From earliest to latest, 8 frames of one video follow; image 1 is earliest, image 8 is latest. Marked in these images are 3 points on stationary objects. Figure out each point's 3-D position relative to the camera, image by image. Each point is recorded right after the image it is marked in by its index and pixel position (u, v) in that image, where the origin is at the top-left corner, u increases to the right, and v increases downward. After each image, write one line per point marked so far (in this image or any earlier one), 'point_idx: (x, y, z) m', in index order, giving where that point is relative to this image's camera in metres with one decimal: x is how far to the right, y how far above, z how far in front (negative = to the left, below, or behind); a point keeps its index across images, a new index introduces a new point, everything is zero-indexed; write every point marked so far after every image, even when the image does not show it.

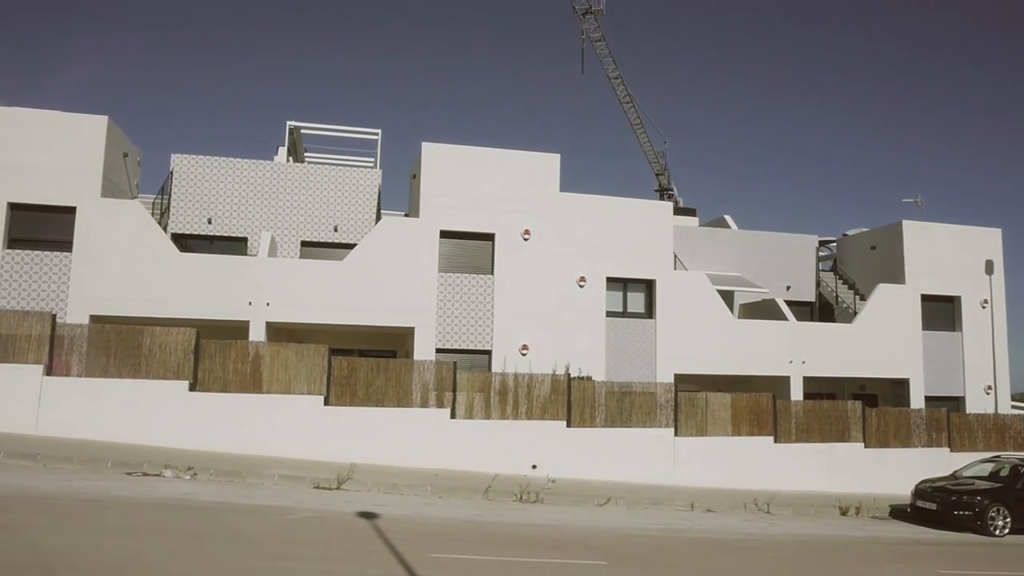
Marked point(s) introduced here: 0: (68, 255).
0: (-10.5, +0.8, +19.3) m
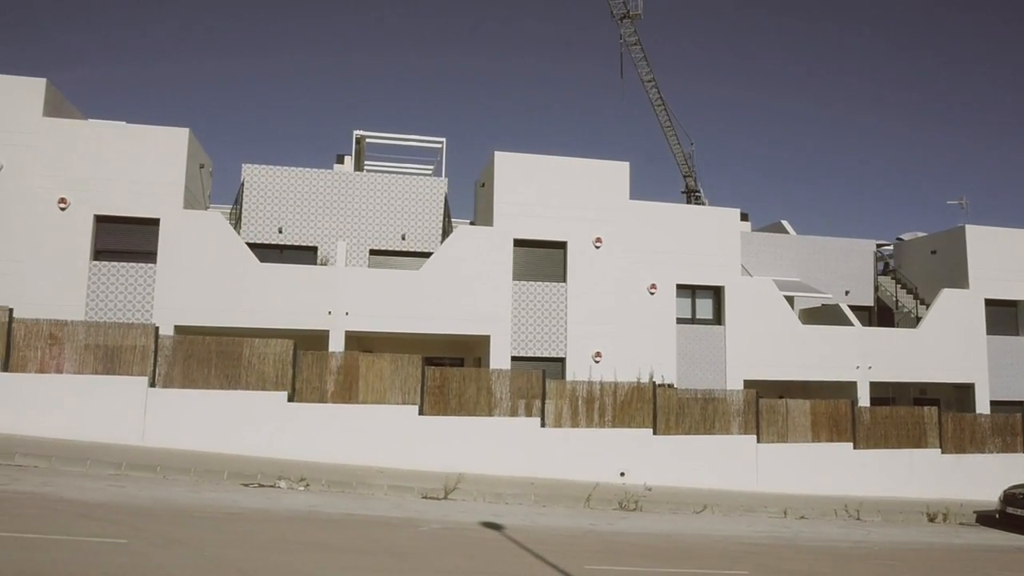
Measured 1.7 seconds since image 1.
0: (-8.6, +0.5, +19.6) m
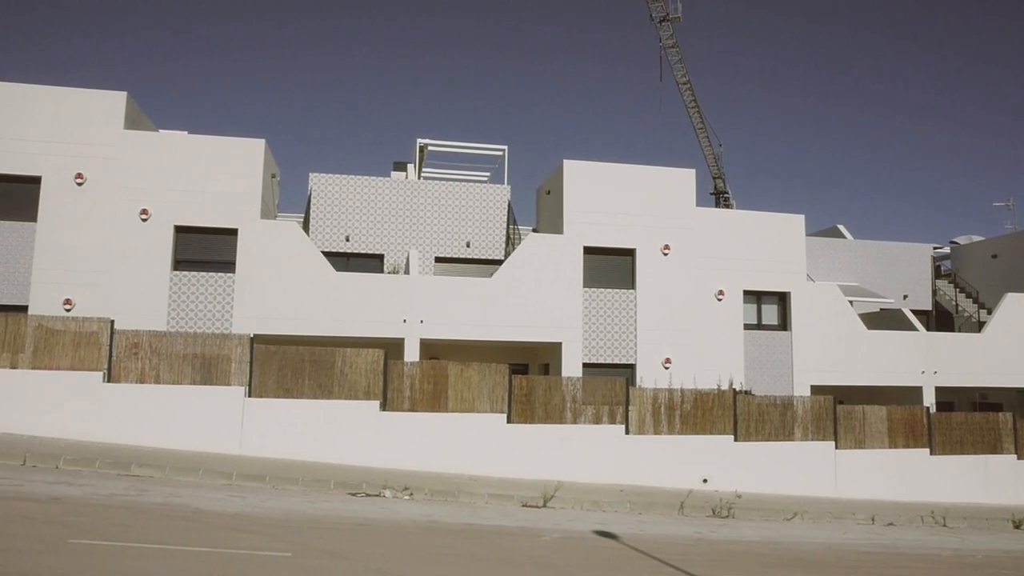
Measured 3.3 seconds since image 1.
0: (-6.8, +0.3, +19.8) m
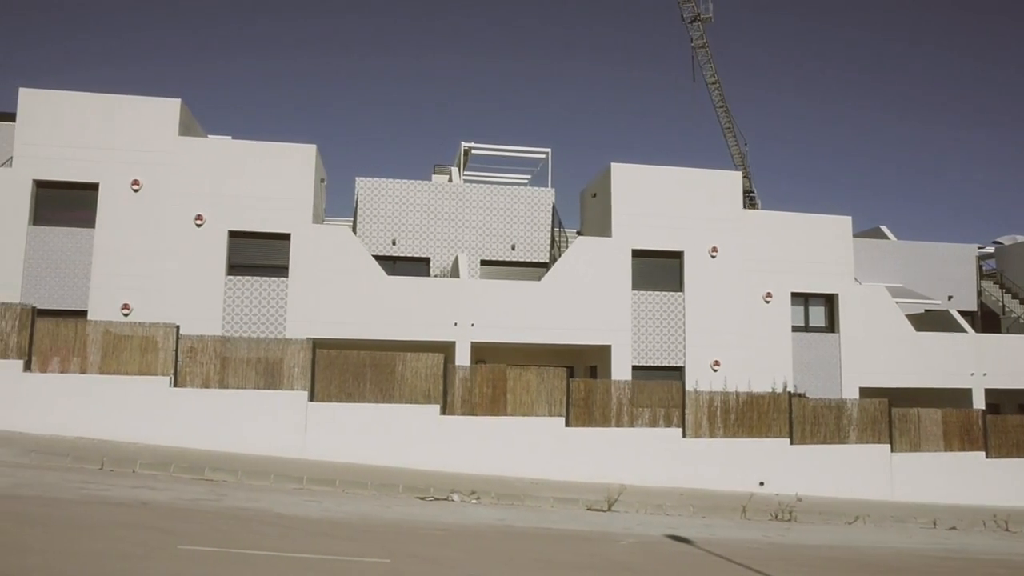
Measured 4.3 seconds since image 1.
0: (-5.6, +0.2, +20.0) m
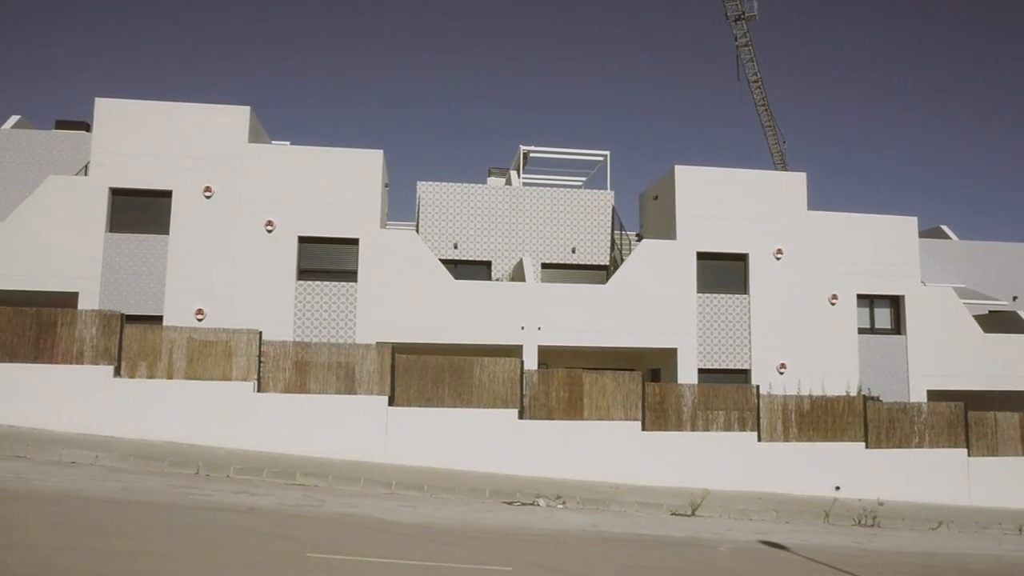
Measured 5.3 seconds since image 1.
0: (-3.9, +0.1, +20.2) m
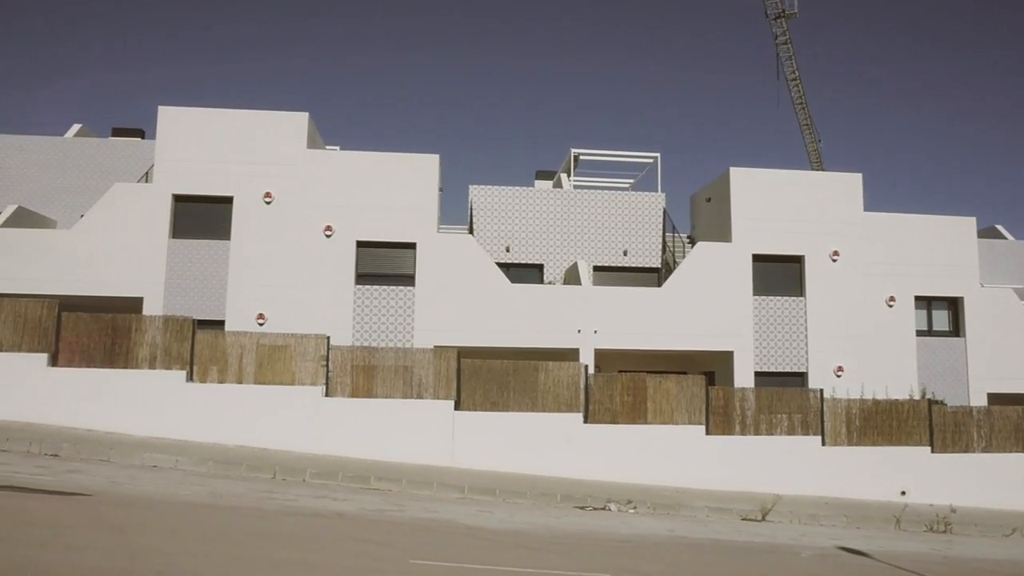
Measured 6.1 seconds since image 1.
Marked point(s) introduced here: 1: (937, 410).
0: (-2.5, 0.0, +20.3) m
1: (+9.3, -2.7, +17.9) m
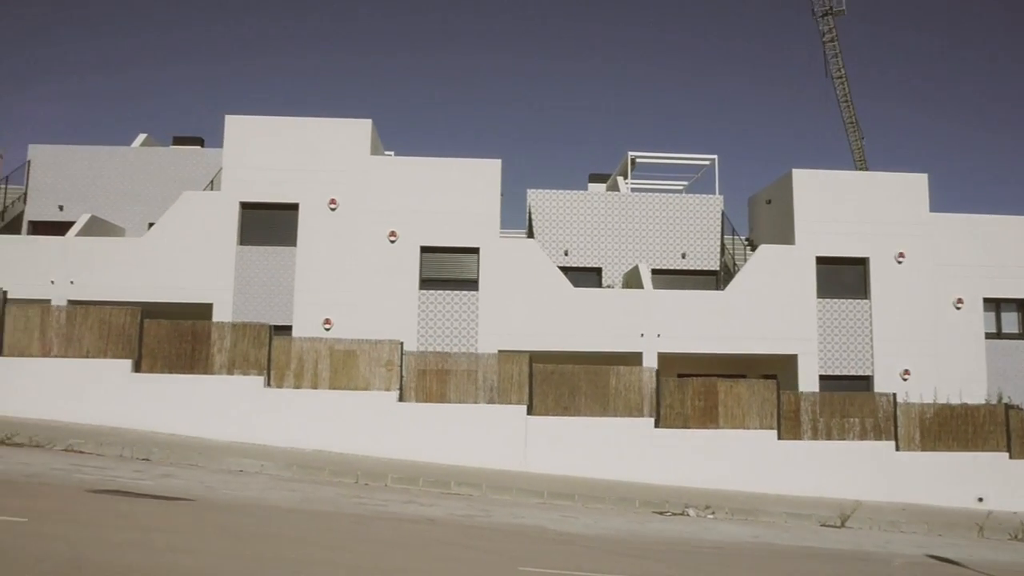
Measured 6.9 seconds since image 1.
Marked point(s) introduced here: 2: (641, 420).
0: (-0.9, -0.1, +20.4) m
1: (+10.8, -2.8, +17.6) m
2: (+2.6, -2.7, +16.5) m
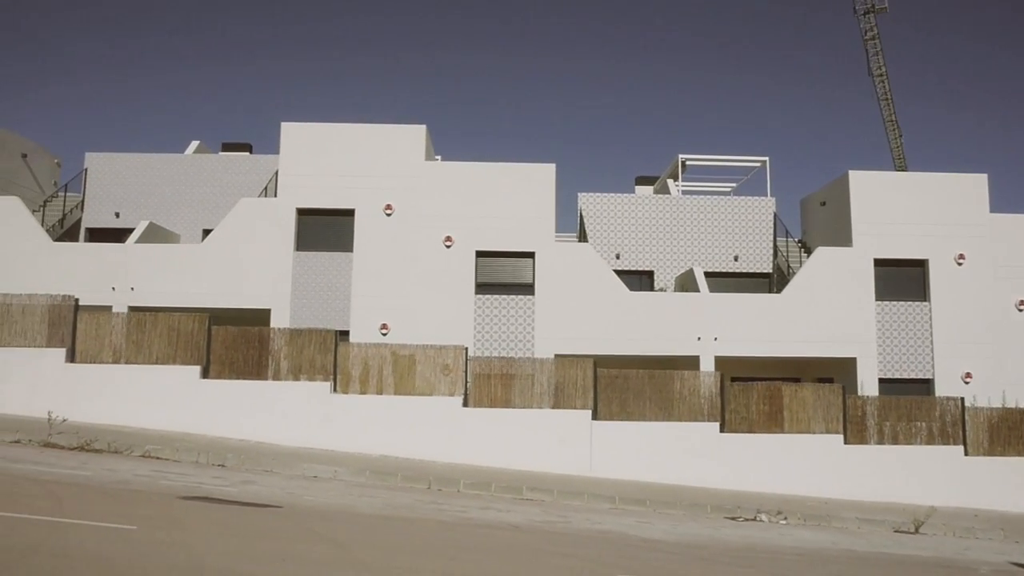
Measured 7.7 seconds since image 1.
0: (+0.4, -0.2, +20.4) m
1: (+12.2, -2.8, +17.3) m
2: (+3.9, -2.7, +16.4) m
